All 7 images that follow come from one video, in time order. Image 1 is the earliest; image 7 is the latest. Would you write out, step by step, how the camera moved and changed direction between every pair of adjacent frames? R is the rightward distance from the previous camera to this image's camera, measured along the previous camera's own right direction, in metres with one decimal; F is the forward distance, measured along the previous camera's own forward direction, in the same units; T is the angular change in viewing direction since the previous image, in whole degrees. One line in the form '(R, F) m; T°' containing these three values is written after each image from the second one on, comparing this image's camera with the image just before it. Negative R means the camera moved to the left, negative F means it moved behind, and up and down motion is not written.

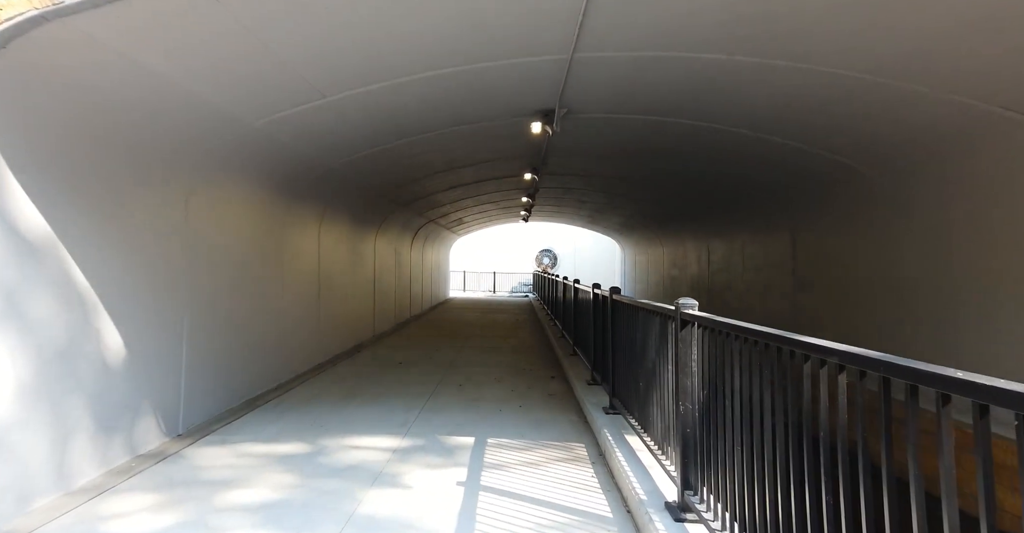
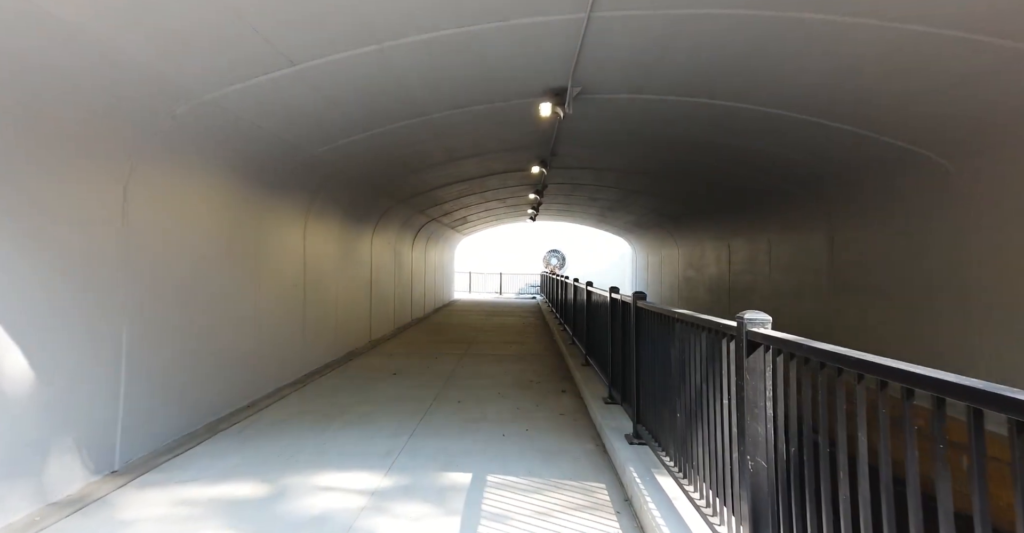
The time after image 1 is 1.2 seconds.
(0.0, +0.6) m; -1°
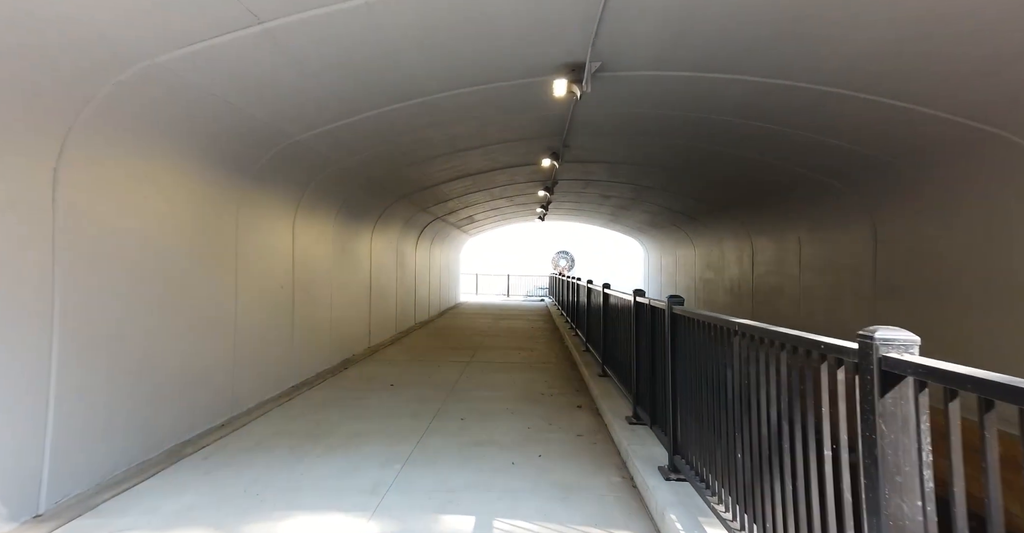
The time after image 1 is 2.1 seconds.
(0.0, +0.6) m; -1°
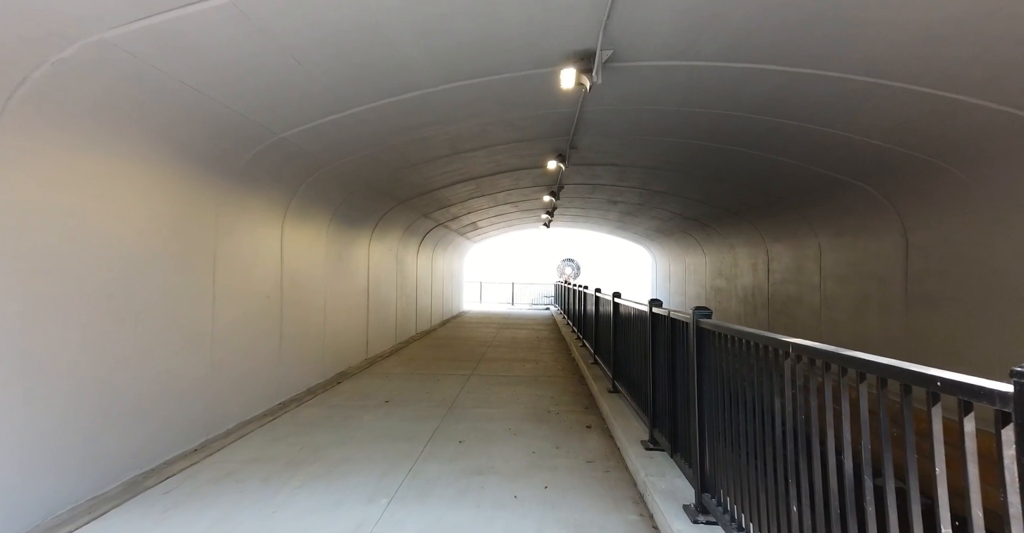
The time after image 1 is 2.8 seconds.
(0.0, +0.4) m; -1°
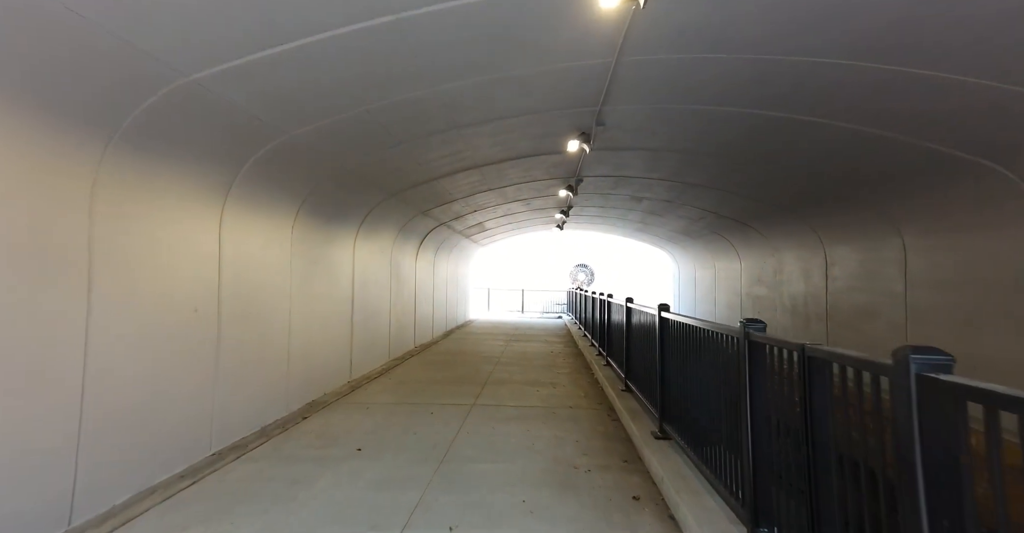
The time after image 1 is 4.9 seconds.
(-0.1, +1.3) m; -1°
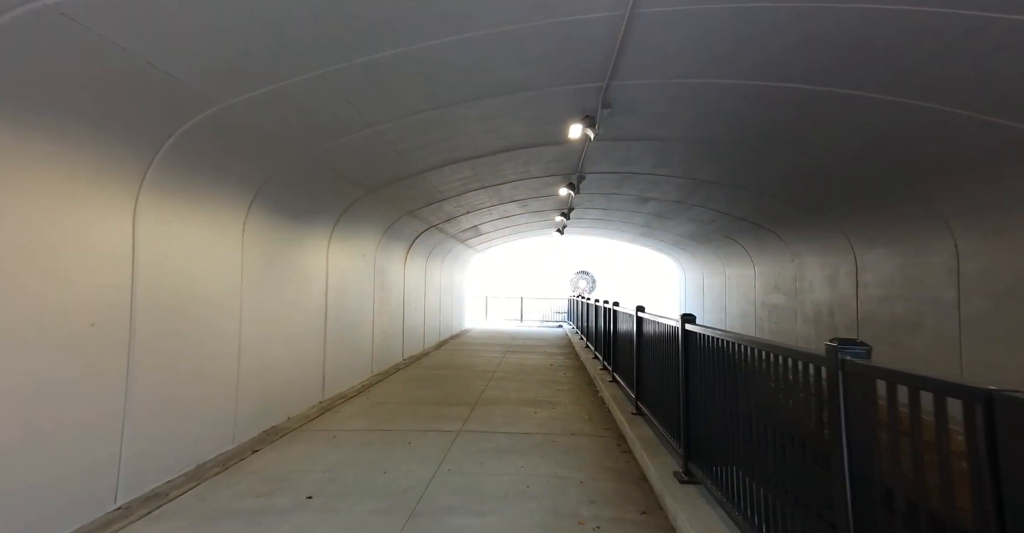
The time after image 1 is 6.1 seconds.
(+0.1, +0.8) m; 0°
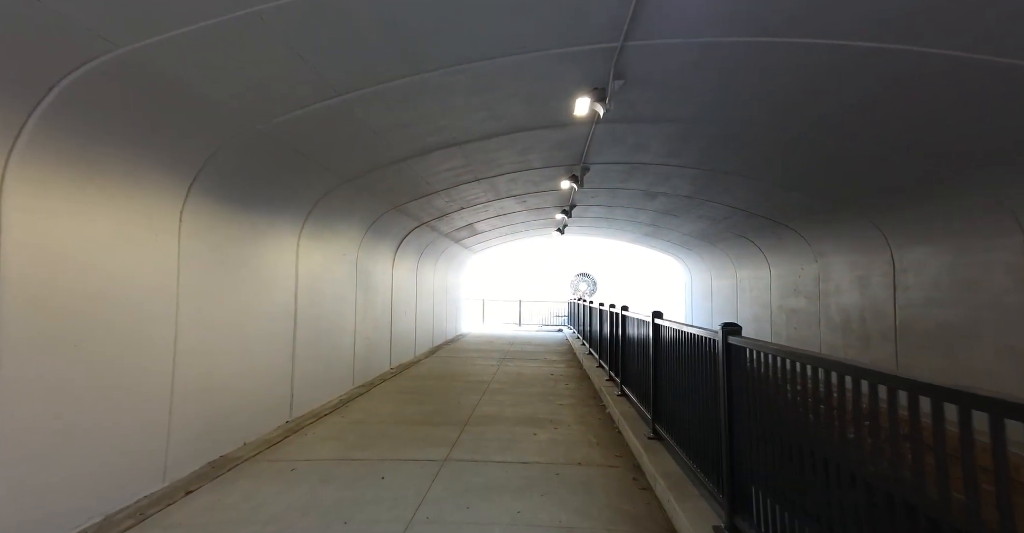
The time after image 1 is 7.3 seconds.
(0.0, +0.7) m; 0°
